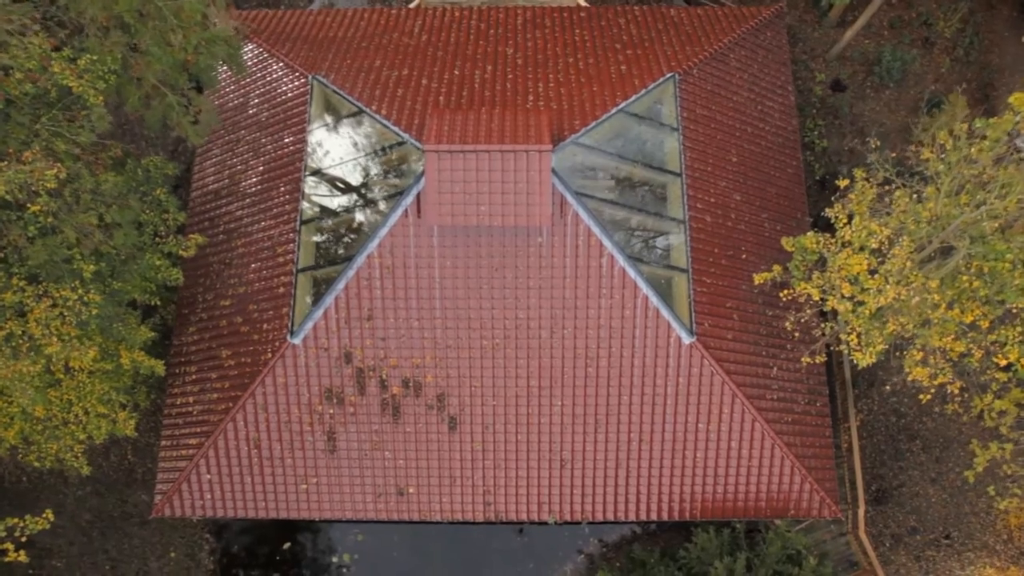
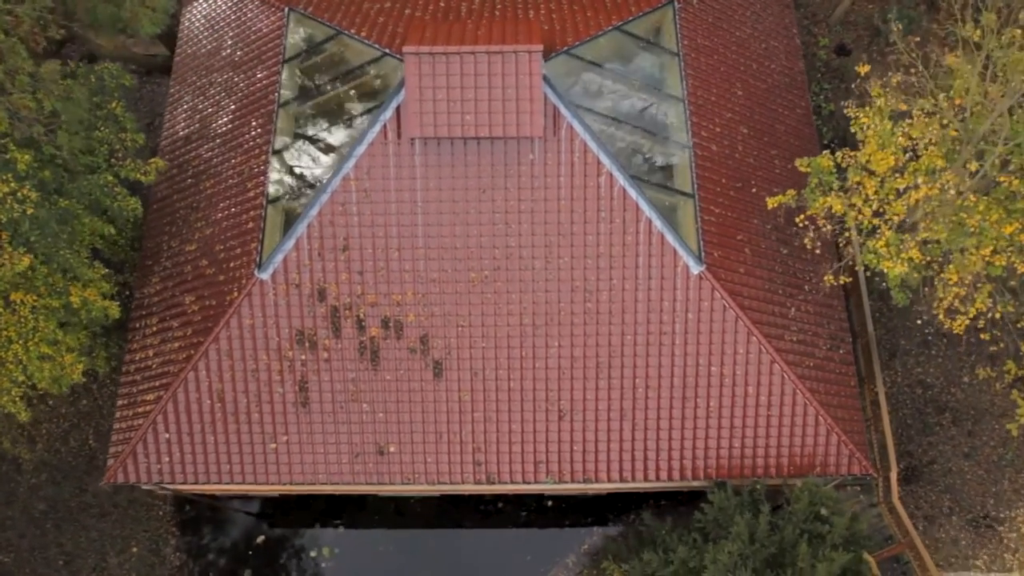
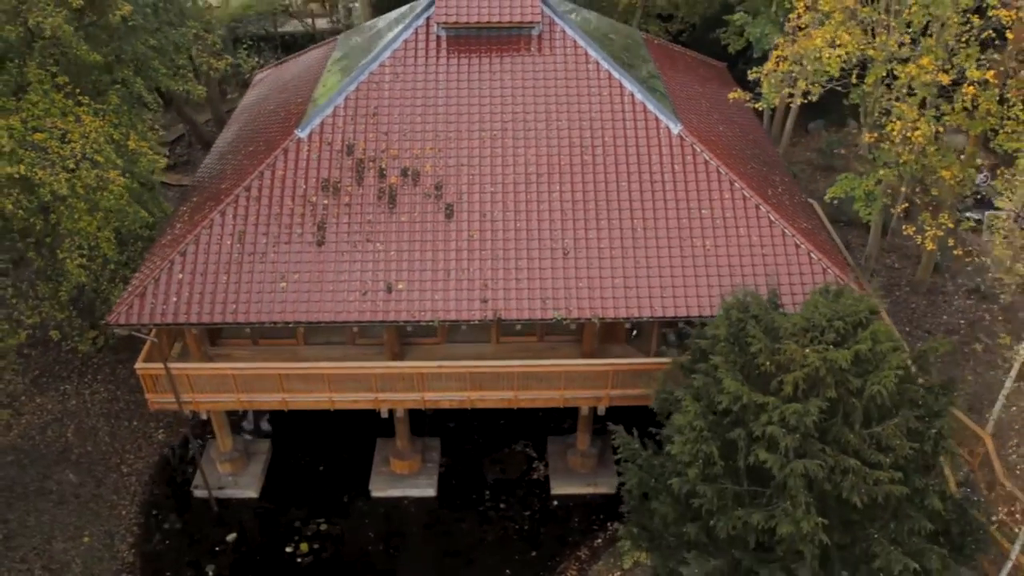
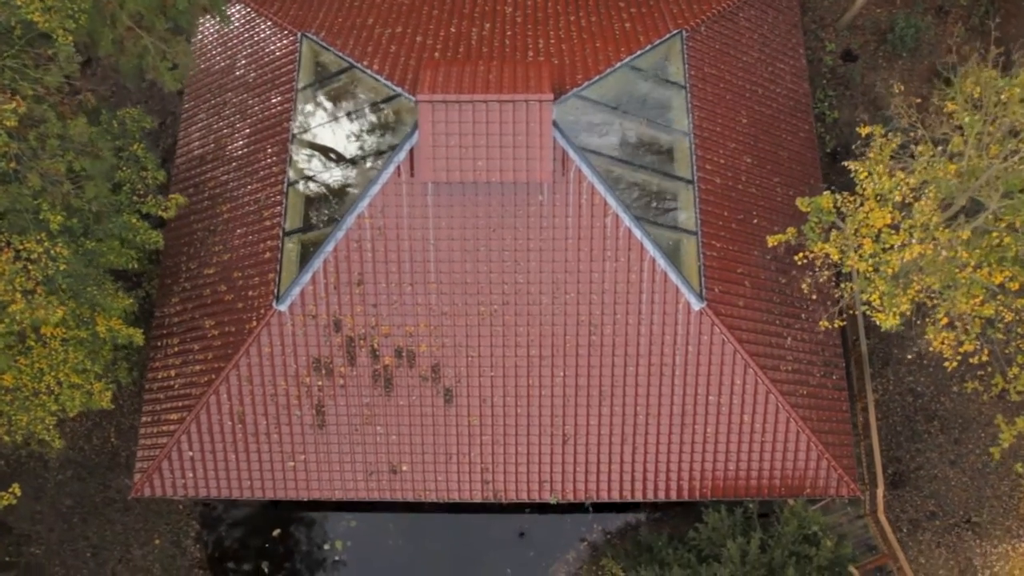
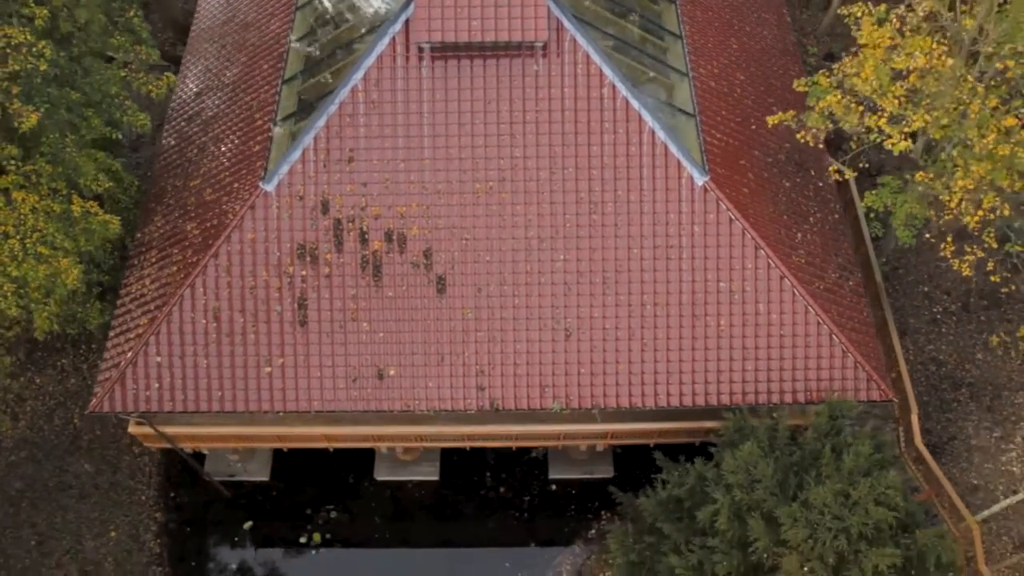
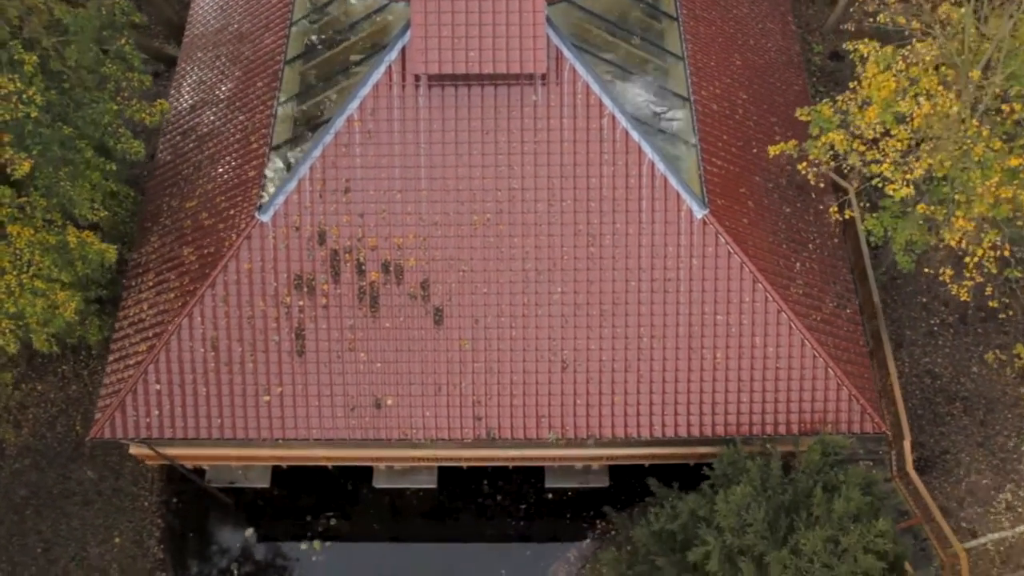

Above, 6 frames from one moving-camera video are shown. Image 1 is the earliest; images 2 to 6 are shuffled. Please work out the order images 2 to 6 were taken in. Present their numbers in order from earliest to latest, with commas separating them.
4, 2, 6, 5, 3
